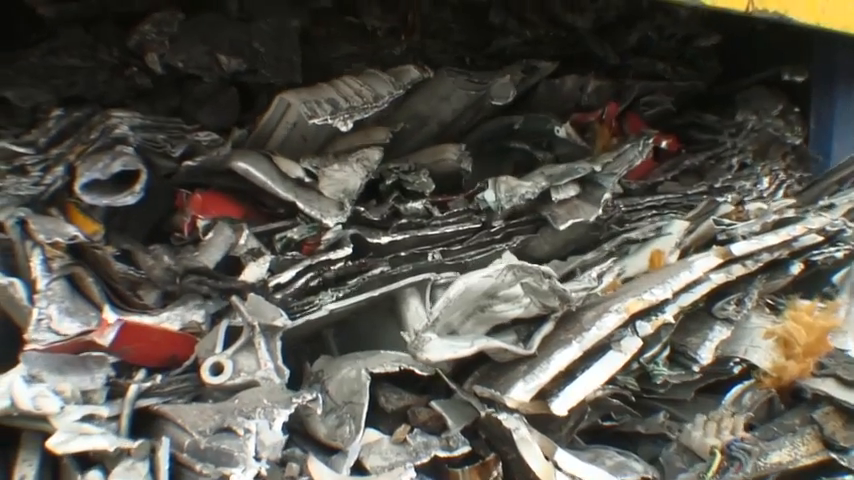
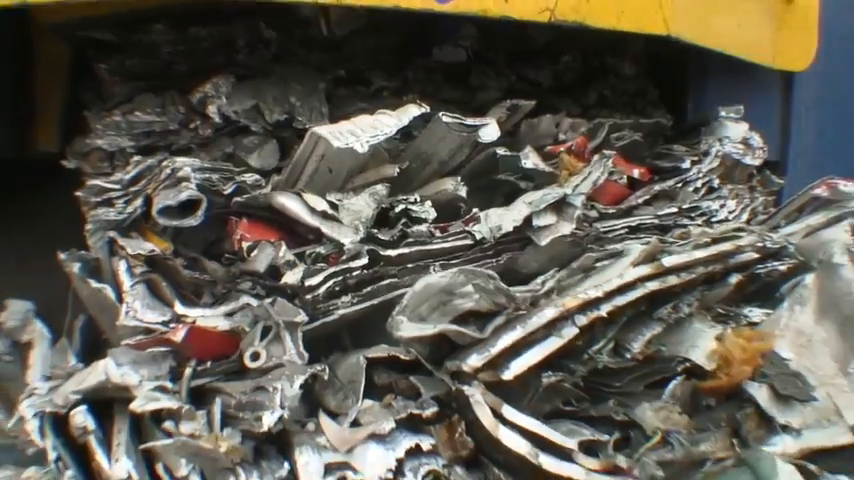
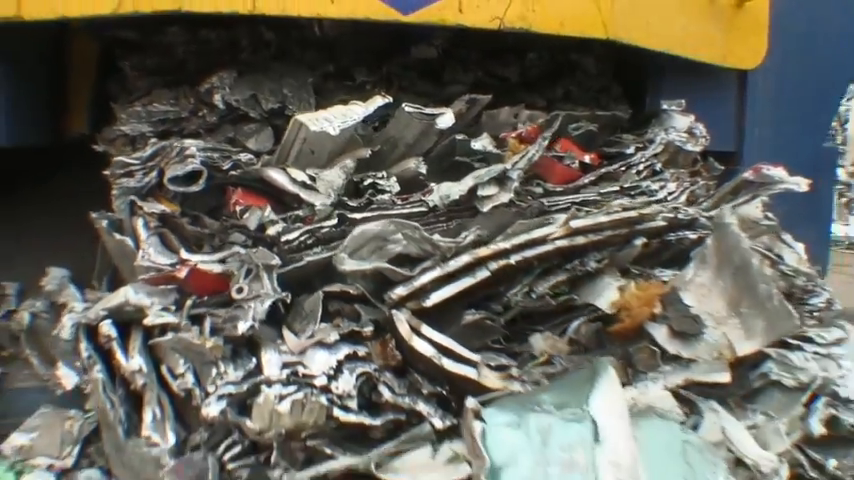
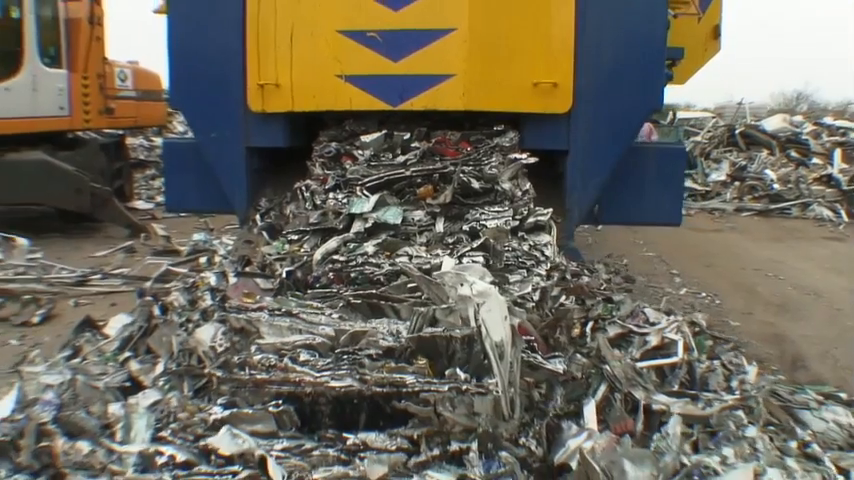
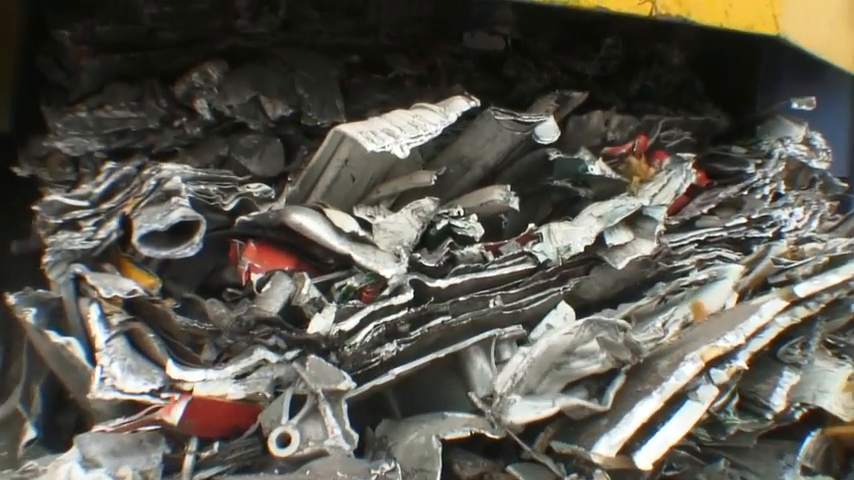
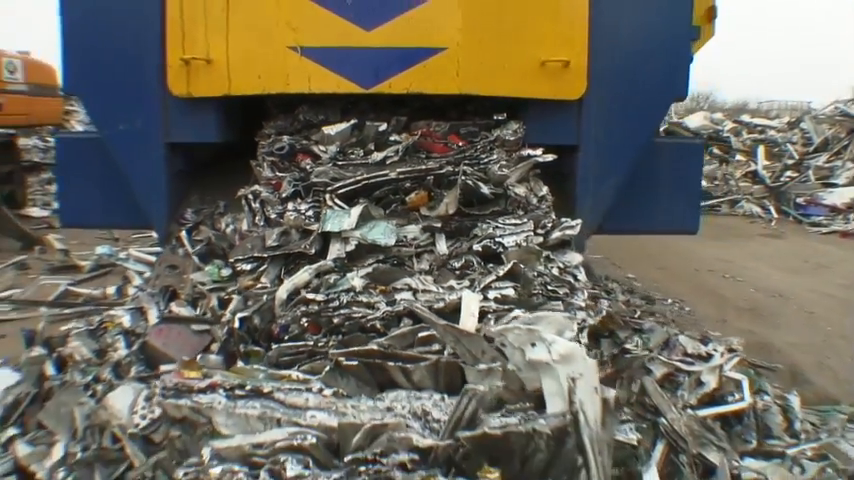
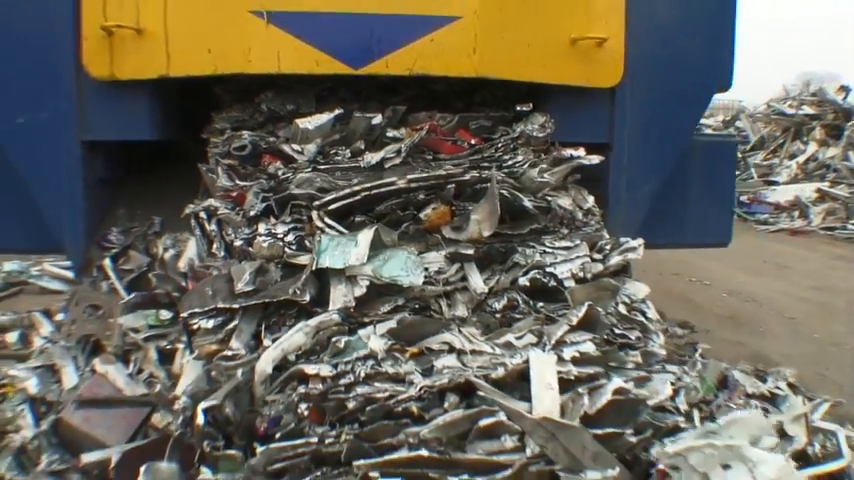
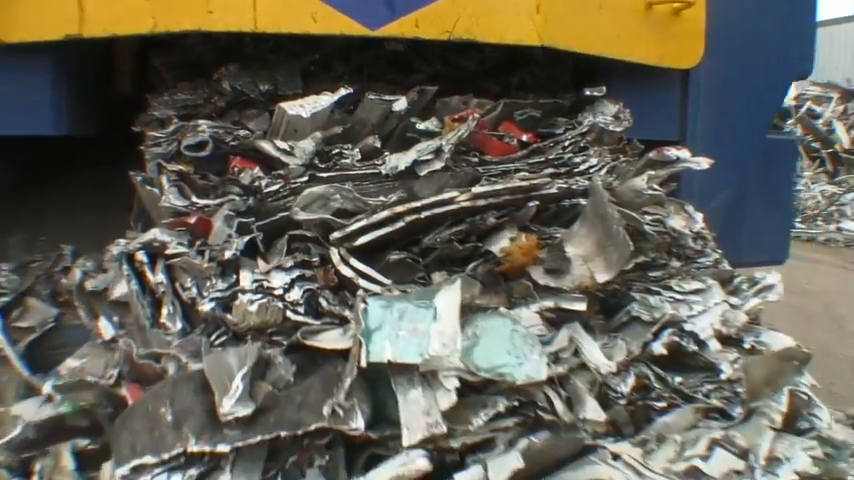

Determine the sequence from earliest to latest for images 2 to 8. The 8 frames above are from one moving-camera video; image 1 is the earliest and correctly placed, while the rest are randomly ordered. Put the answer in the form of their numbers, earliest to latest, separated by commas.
5, 2, 3, 8, 7, 6, 4
